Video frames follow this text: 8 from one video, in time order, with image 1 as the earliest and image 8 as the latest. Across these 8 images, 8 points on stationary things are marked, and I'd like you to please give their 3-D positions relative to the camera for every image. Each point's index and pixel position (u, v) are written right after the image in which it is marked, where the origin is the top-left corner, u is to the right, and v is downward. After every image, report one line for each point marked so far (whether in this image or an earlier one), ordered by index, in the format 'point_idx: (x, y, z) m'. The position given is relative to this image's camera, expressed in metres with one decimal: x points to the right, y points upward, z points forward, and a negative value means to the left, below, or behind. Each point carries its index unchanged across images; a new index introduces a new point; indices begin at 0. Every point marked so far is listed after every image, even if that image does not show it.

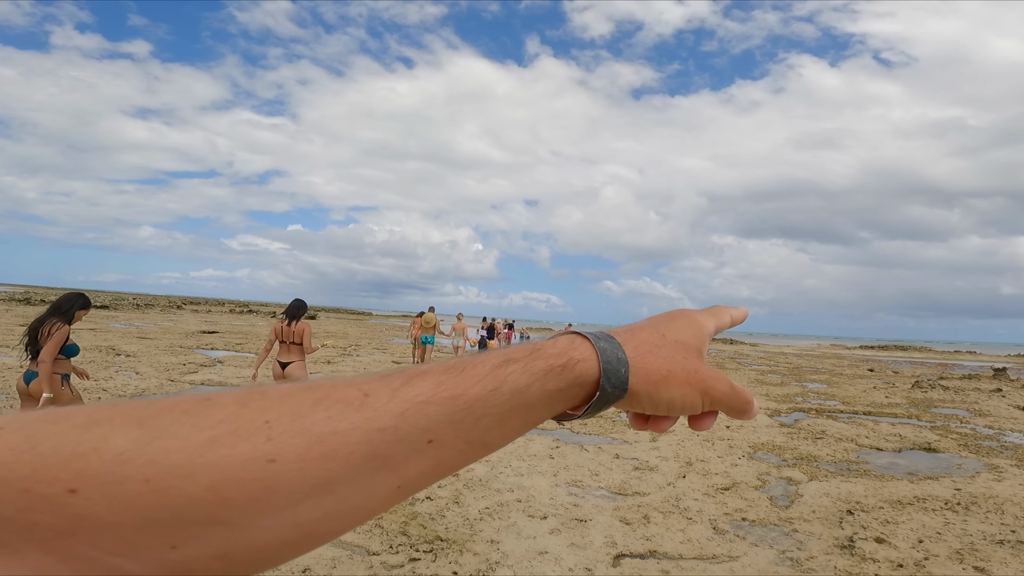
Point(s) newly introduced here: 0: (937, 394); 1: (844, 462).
0: (+14.6, -3.6, +18.0) m
1: (+5.1, -2.7, +8.1) m
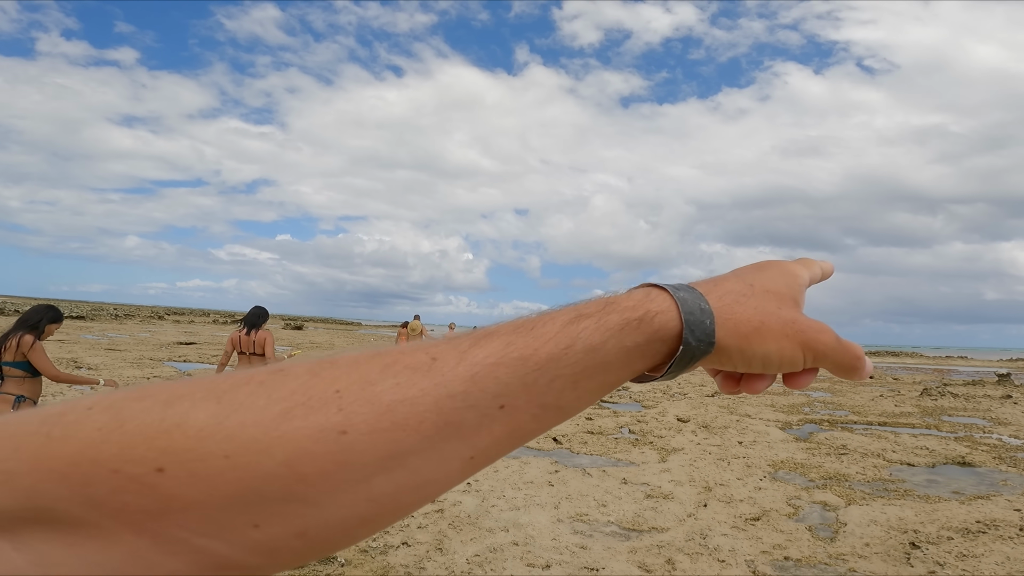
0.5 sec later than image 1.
0: (+14.3, -3.8, +17.3) m
1: (+5.0, -2.7, +7.2) m
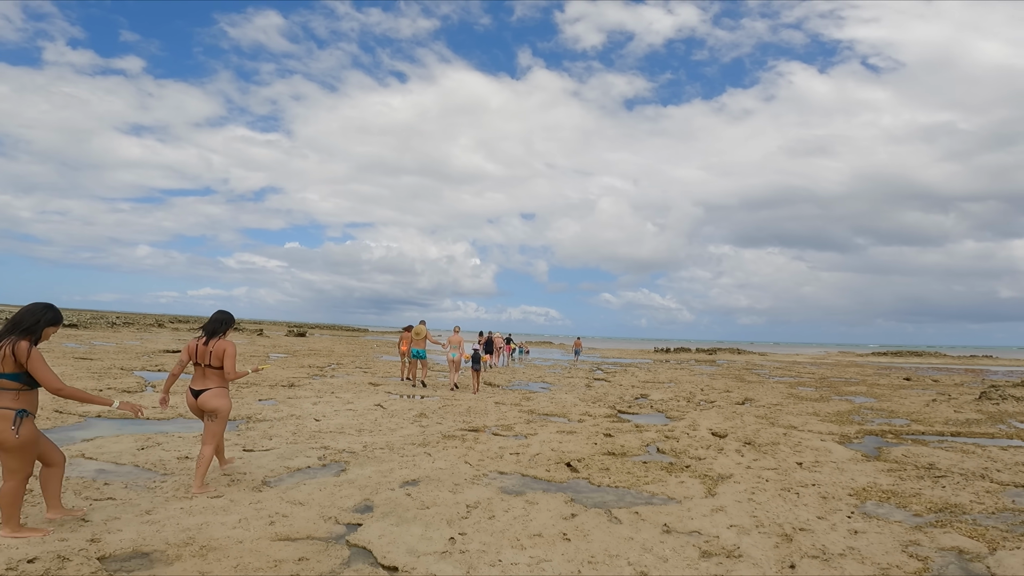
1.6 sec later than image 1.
0: (+14.5, -3.5, +15.3) m
1: (+5.1, -2.4, +5.4) m
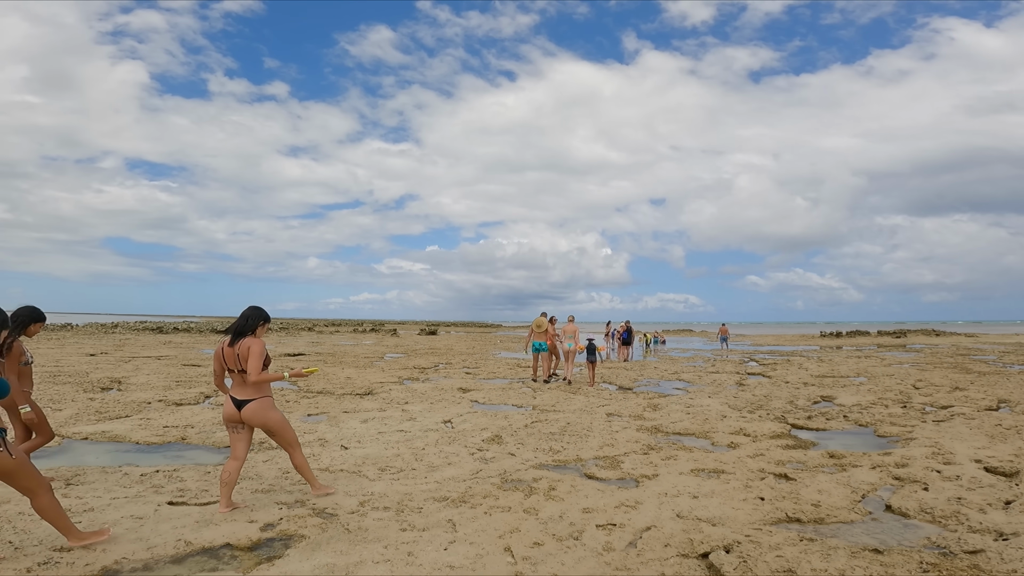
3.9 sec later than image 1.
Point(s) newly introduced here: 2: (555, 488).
0: (+16.7, -2.0, +8.0) m
1: (+5.1, -1.7, +0.7) m
2: (+0.5, -2.1, +5.5) m
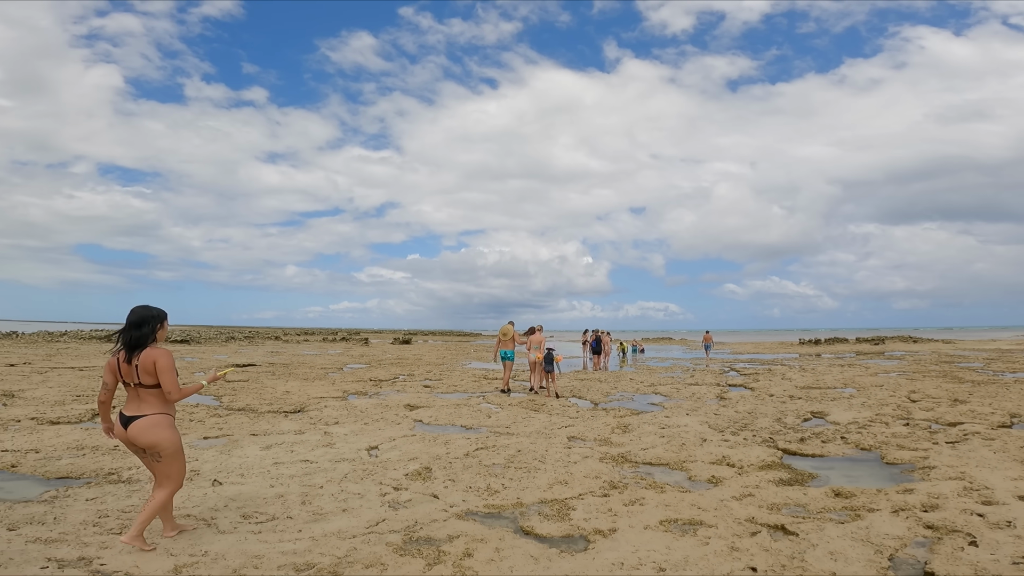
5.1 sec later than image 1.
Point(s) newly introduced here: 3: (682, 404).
0: (+15.9, -2.0, +7.0) m
1: (+4.5, -1.6, -0.6) m
2: (-0.3, -2.0, +4.0) m
3: (+3.7, -2.5, +11.3) m
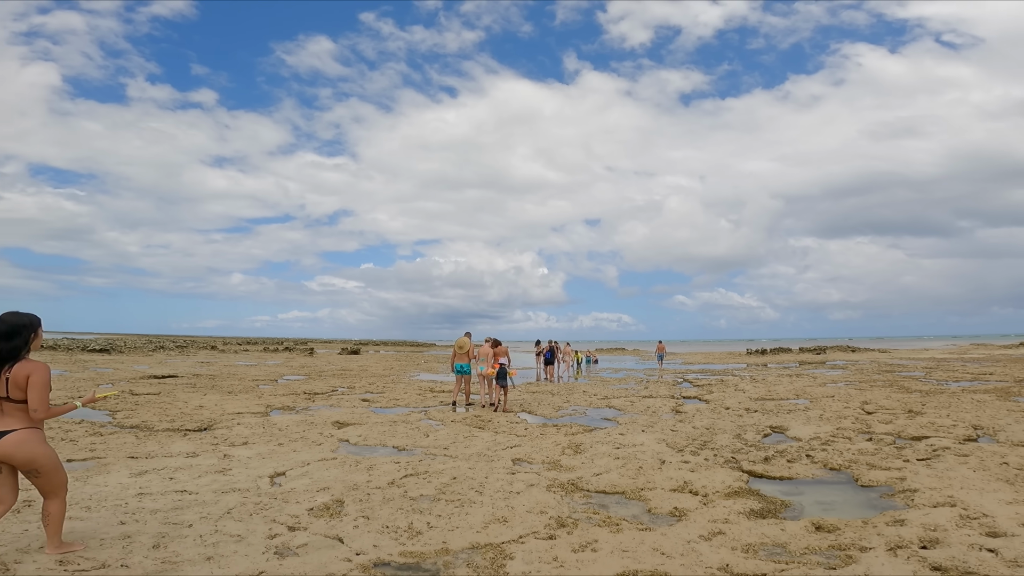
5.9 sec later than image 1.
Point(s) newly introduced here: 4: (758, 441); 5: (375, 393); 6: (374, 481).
0: (+15.0, -2.1, +7.3) m
1: (+4.3, -1.5, -1.2) m
2: (-0.8, -2.0, +2.9) m
3: (+2.5, -2.6, +10.5) m
4: (+4.0, -2.5, +8.6) m
5: (-4.4, -3.4, +17.1) m
6: (-1.7, -2.3, +6.3) m
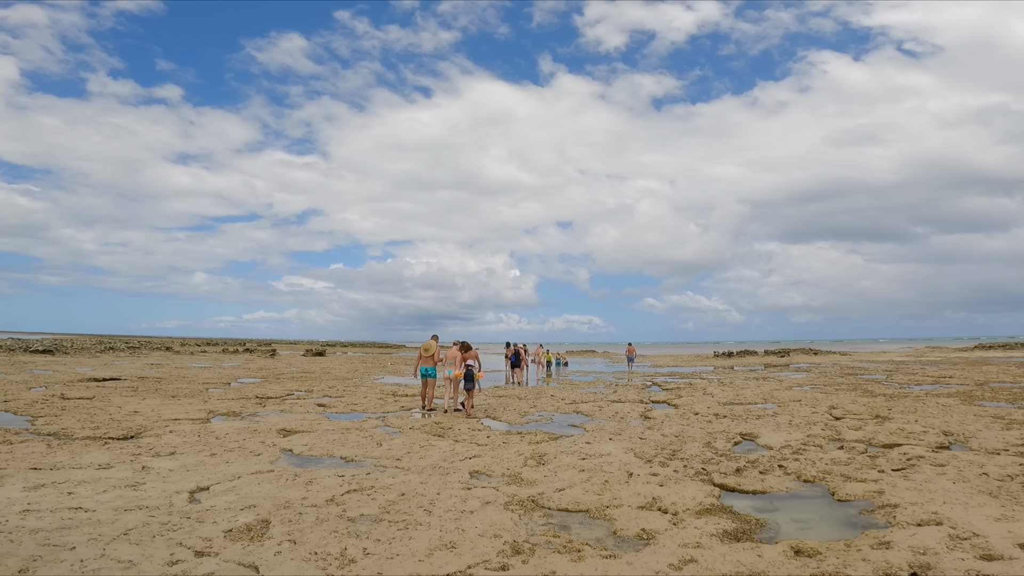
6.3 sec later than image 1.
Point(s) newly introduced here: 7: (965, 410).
0: (+14.5, -2.2, +7.5) m
1: (+4.2, -1.5, -1.6) m
2: (-1.1, -2.0, +2.3) m
3: (+1.8, -2.7, +10.1) m
4: (+3.4, -2.5, +8.3) m
5: (-5.5, -3.4, +16.2) m
6: (-2.2, -2.3, +5.7) m
7: (+10.2, -2.7, +11.8) m
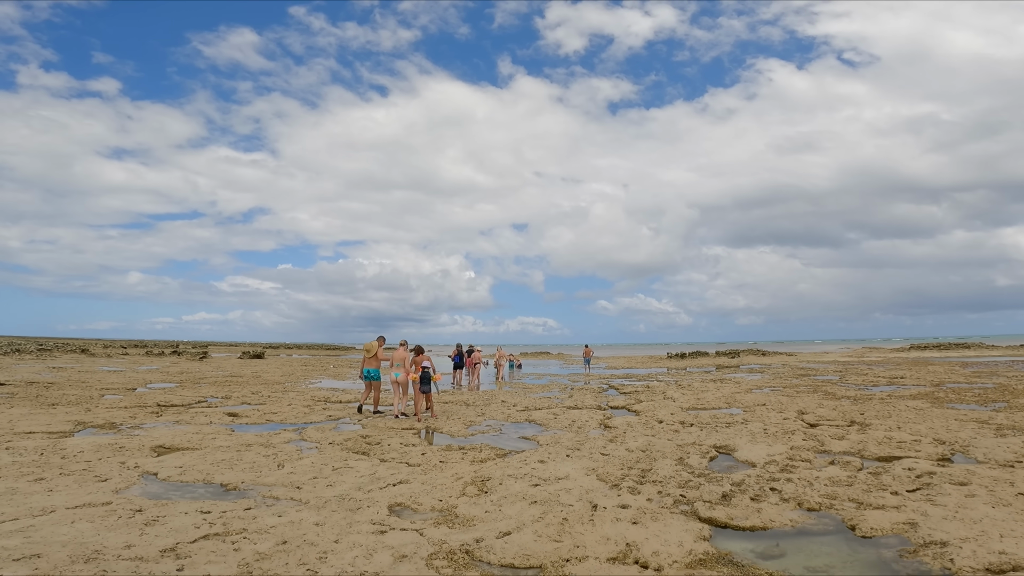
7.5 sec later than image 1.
0: (+13.7, -2.1, +7.2) m
1: (+4.3, -1.3, -2.8) m
2: (-1.4, -1.8, +0.7) m
3: (+0.8, -2.5, +8.6) m
4: (+2.6, -2.4, +7.0) m
5: (-7.0, -3.2, +14.1) m
6: (-2.7, -2.1, +3.9) m
7: (+9.1, -2.6, +11.1) m
